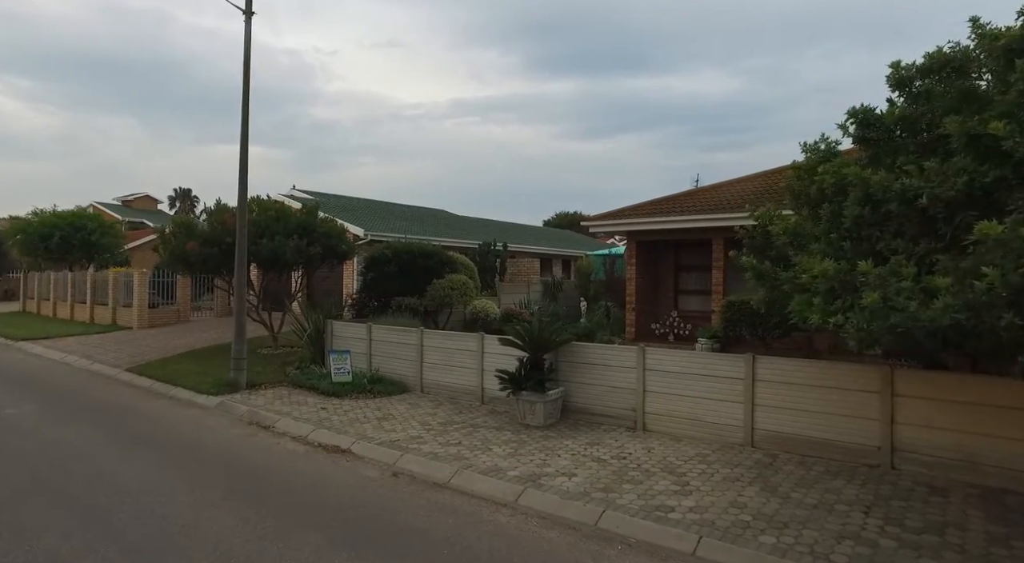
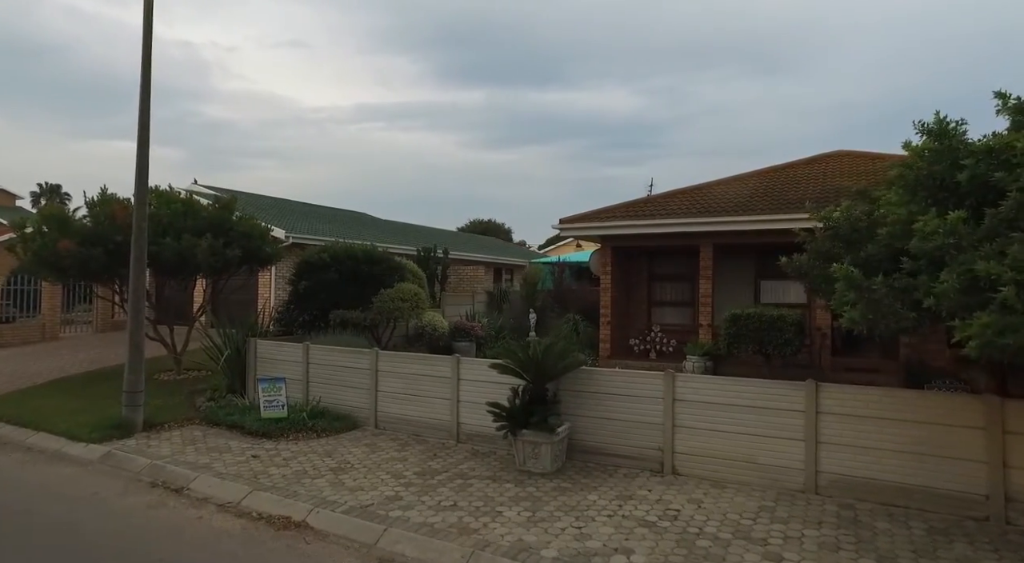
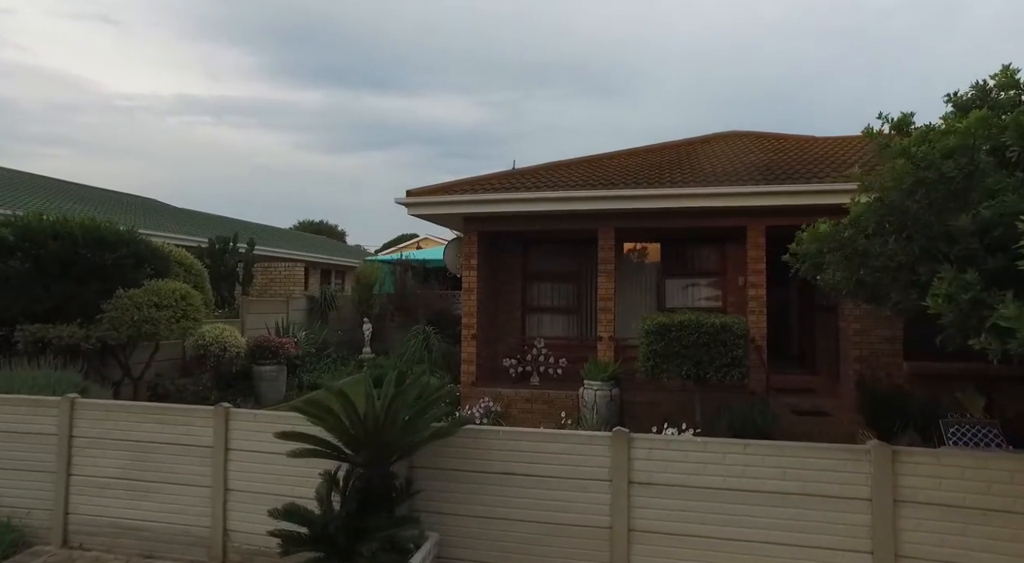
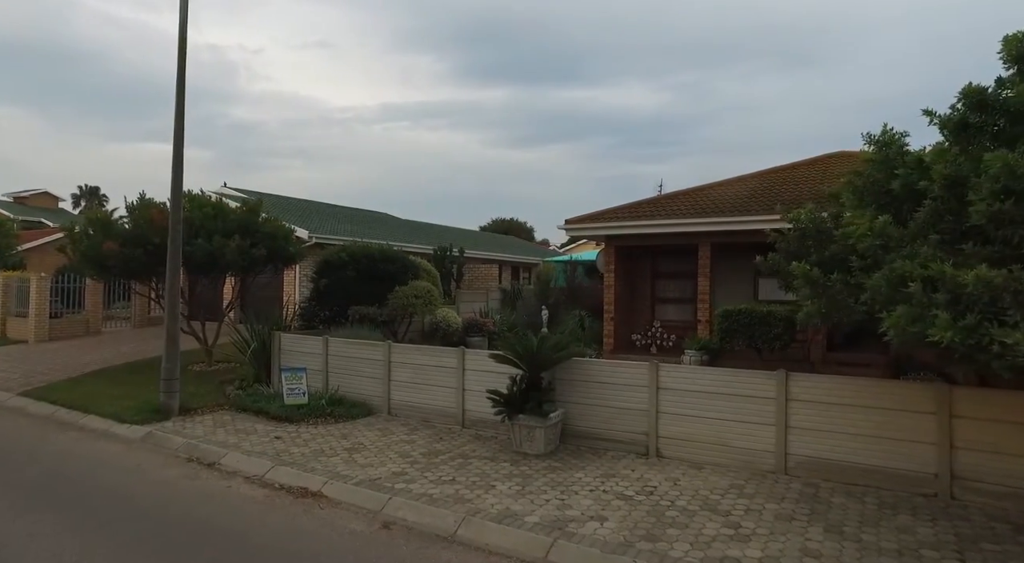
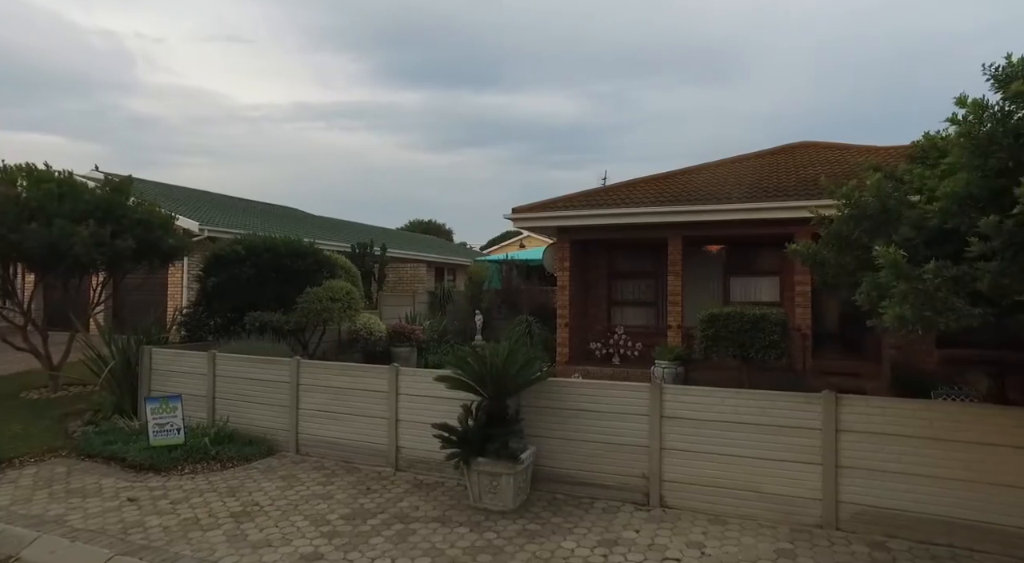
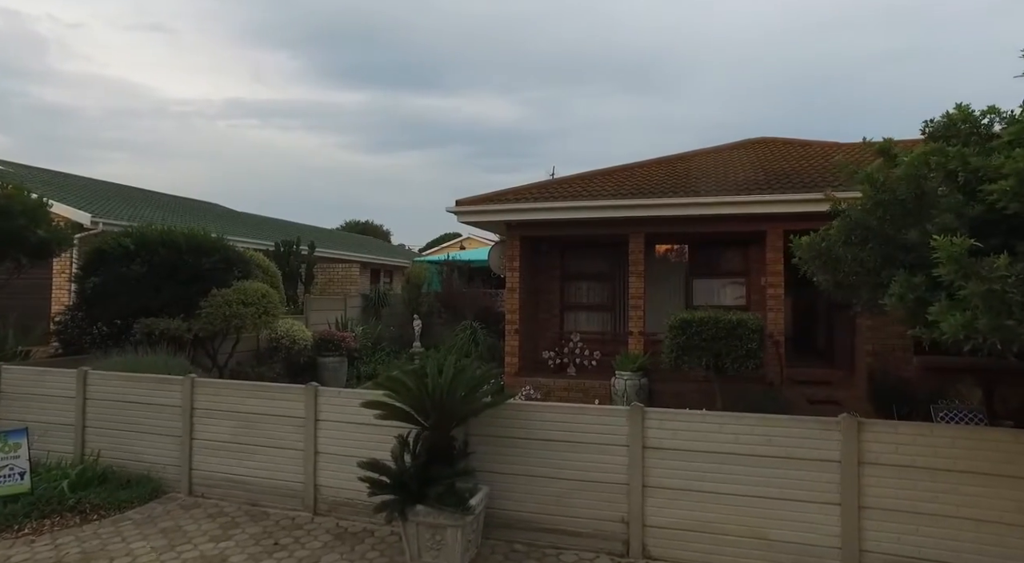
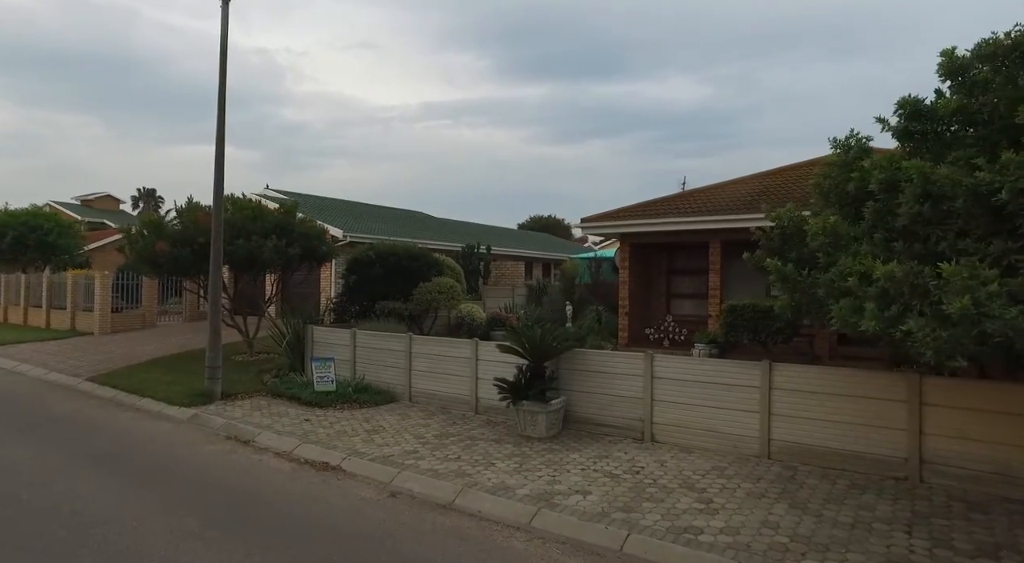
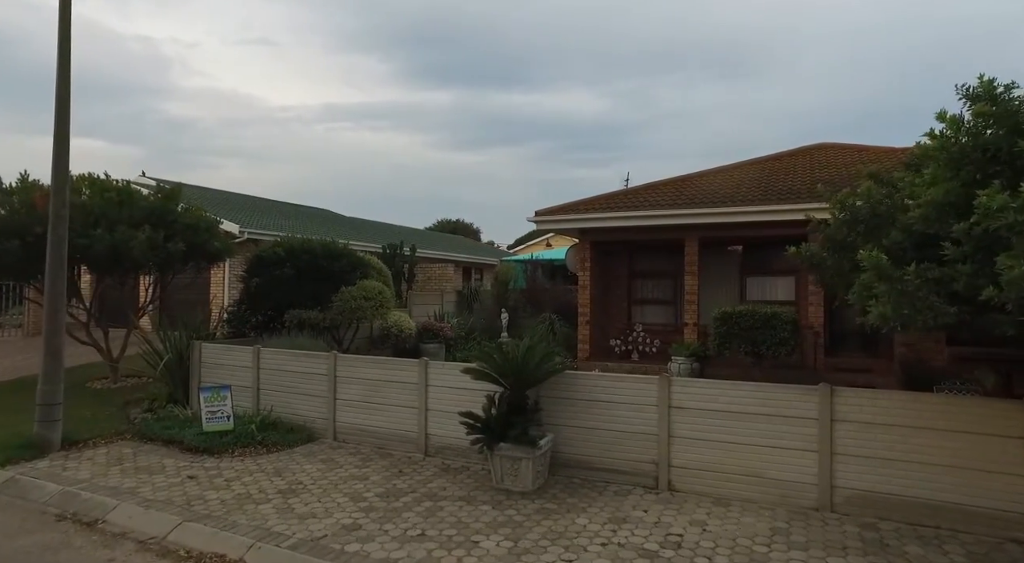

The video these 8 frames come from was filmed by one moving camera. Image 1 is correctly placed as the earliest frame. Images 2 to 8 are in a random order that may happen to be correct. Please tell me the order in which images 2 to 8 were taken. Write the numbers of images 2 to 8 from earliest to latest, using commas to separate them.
7, 4, 2, 8, 5, 6, 3
